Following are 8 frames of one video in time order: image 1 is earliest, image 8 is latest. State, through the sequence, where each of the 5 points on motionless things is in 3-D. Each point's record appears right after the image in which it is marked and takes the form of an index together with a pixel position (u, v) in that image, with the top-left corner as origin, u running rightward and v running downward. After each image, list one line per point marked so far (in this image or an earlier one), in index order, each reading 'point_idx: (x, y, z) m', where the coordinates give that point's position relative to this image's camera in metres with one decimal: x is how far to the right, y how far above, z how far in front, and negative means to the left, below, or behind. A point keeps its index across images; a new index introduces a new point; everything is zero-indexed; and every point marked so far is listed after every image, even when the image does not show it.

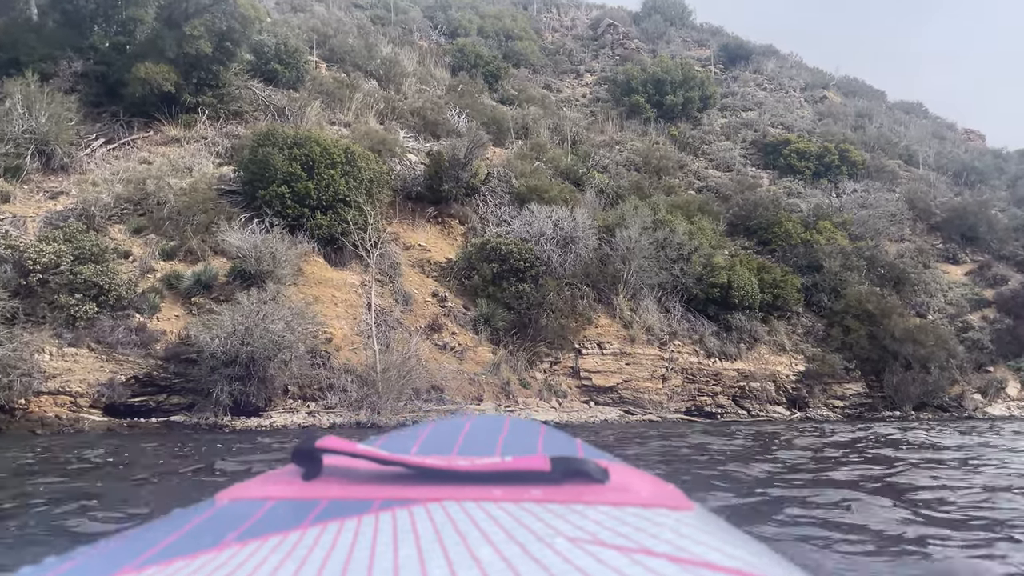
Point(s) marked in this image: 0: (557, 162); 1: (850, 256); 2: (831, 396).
0: (+1.0, +2.9, +18.7) m
1: (+7.1, +0.7, +17.0) m
2: (+5.7, -1.9, +14.3) m
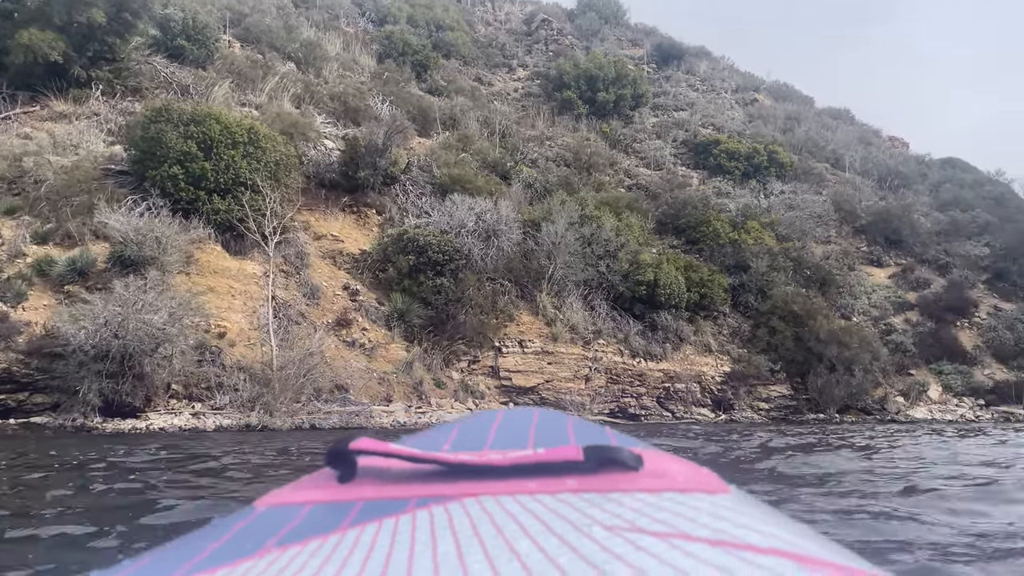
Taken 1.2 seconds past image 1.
0: (-0.6, +3.0, +18.0) m
1: (+5.5, +0.6, +16.8) m
2: (+4.2, -1.9, +14.0) m
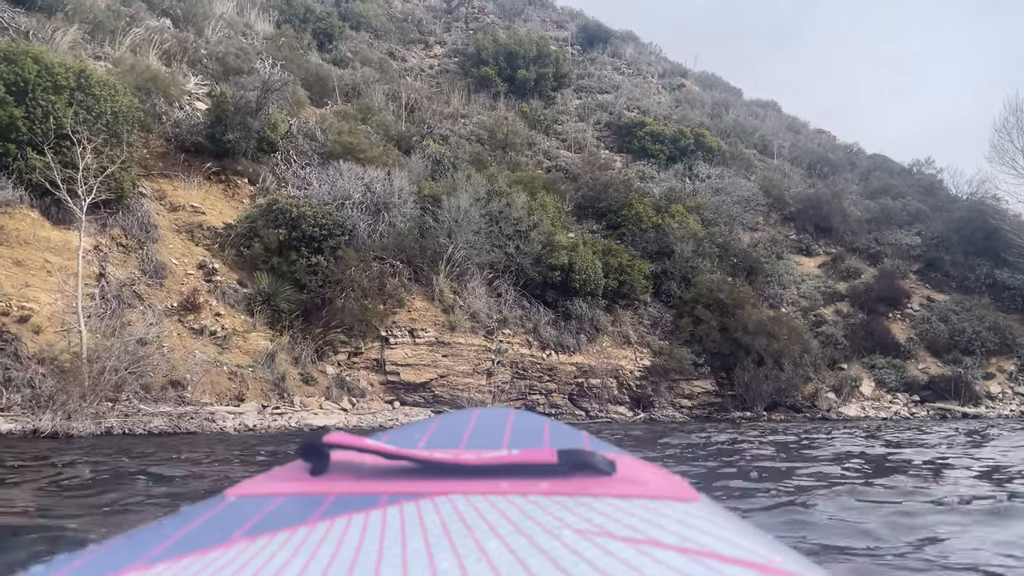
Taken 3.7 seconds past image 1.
0: (-2.6, +3.3, +16.3) m
1: (+3.6, +0.9, +15.5) m
2: (+2.6, -1.7, +12.6) m
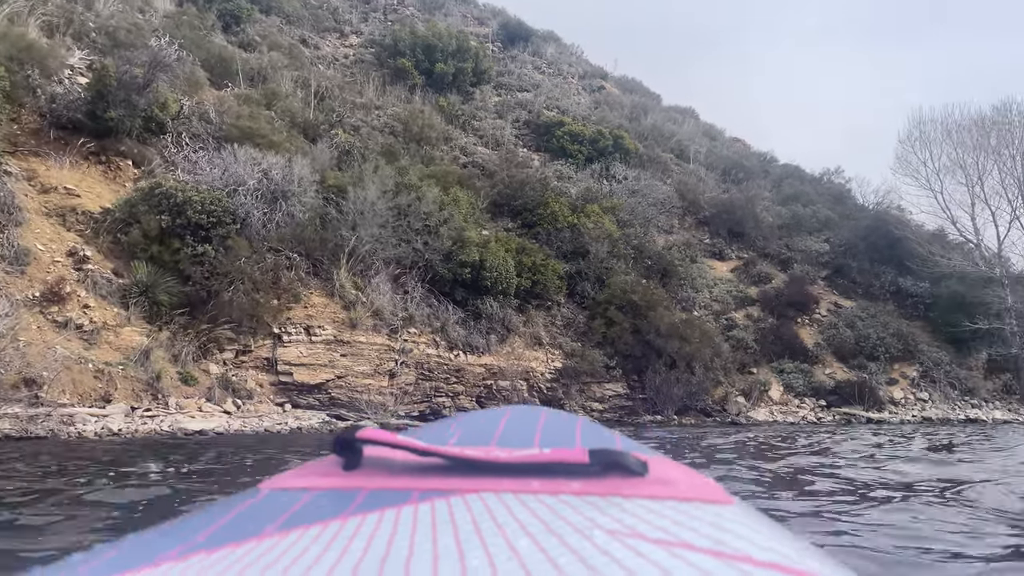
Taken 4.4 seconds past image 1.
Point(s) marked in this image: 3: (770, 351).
0: (-4.2, +3.3, +15.4) m
1: (+2.0, +0.8, +15.2) m
2: (+1.2, -1.7, +12.3) m
3: (+4.9, -1.2, +15.3) m
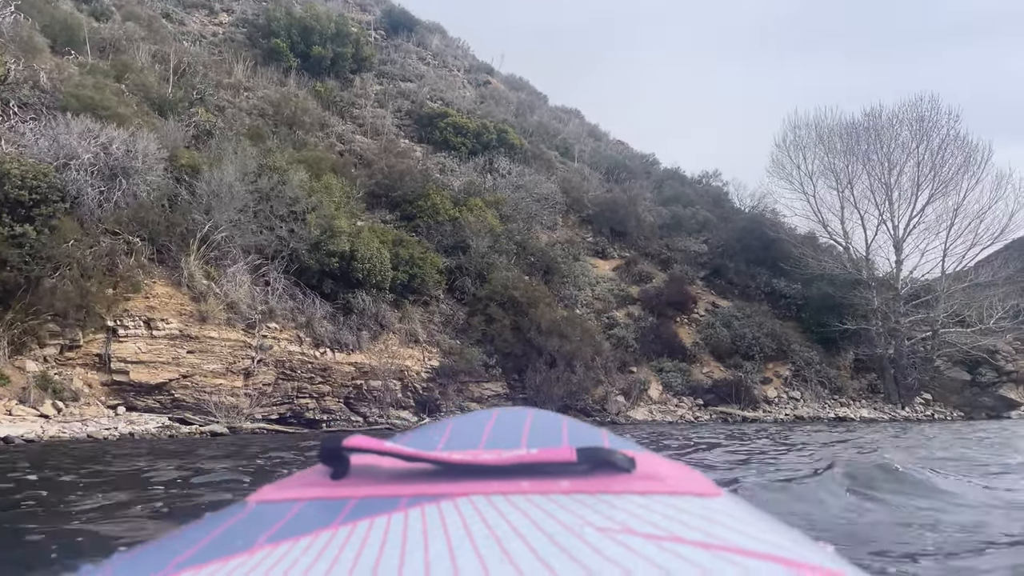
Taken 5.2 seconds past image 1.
0: (-6.4, +3.5, +14.0) m
1: (-0.2, +0.9, +14.7) m
2: (-0.7, -1.6, +11.7) m
3: (+2.6, -1.2, +15.2) m
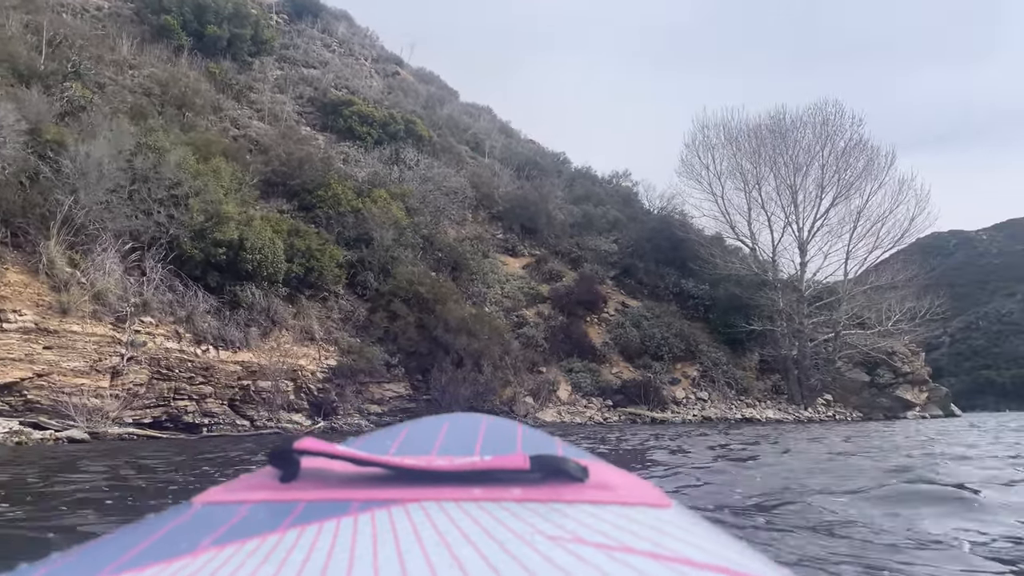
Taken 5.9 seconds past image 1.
0: (-7.9, +3.6, +12.7) m
1: (-1.9, +1.0, +14.0) m
2: (-2.0, -1.5, +10.9) m
3: (+0.9, -1.1, +14.8) m
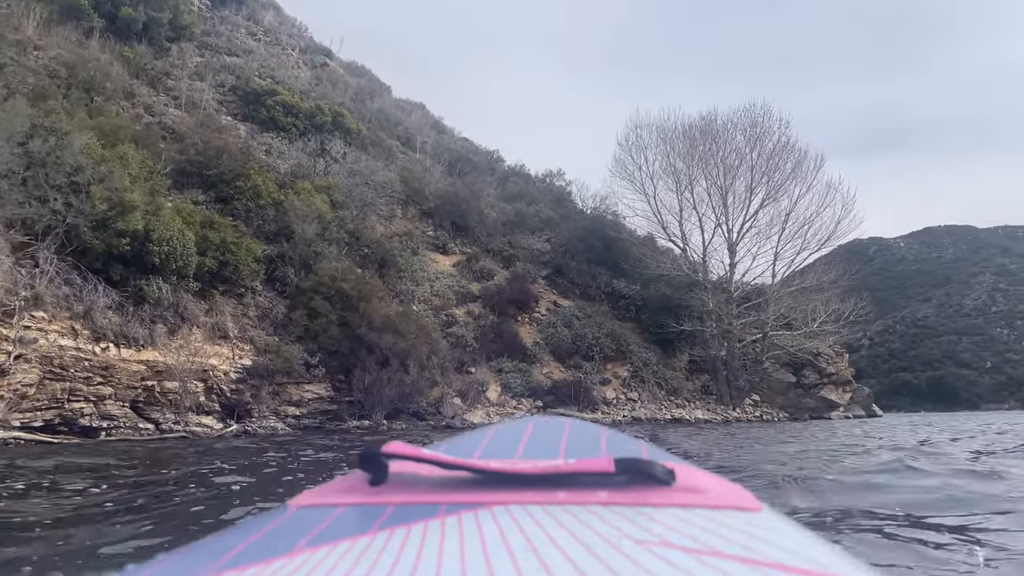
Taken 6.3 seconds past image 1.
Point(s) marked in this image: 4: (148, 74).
0: (-8.9, +3.7, +11.6) m
1: (-3.1, +1.0, +13.5) m
2: (-2.9, -1.5, +10.4) m
3: (-0.4, -1.1, +14.4) m
4: (-7.6, +4.5, +17.0) m
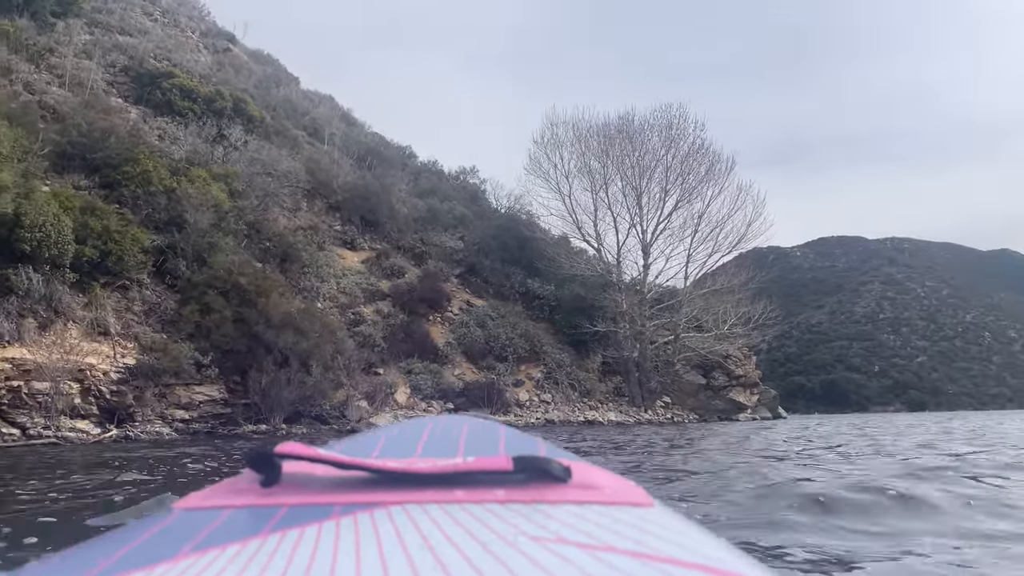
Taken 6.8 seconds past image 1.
0: (-10.0, +3.9, +10.2) m
1: (-4.5, +1.1, +12.6) m
2: (-4.0, -1.4, +9.5) m
3: (-1.9, -1.1, +13.8) m
4: (-9.3, +4.6, +15.6) m
